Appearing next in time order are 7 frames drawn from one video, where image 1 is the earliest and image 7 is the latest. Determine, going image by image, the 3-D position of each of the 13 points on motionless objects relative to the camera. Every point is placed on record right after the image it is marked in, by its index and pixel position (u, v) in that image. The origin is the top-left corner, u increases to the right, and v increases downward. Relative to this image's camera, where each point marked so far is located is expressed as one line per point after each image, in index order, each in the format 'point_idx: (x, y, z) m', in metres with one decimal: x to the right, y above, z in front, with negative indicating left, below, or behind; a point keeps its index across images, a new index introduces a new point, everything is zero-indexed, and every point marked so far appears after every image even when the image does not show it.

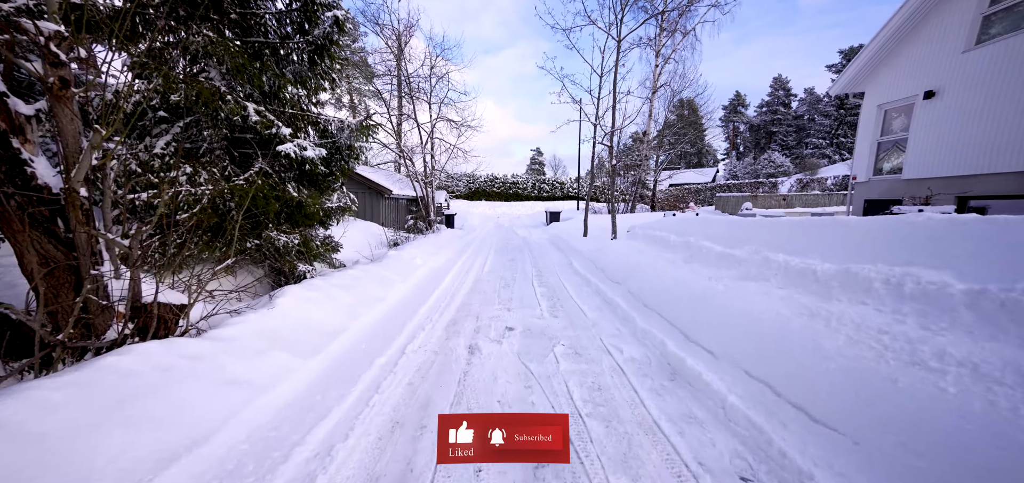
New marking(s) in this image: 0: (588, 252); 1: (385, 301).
0: (+2.0, -0.3, +8.5) m
1: (-1.6, -0.8, +4.2) m
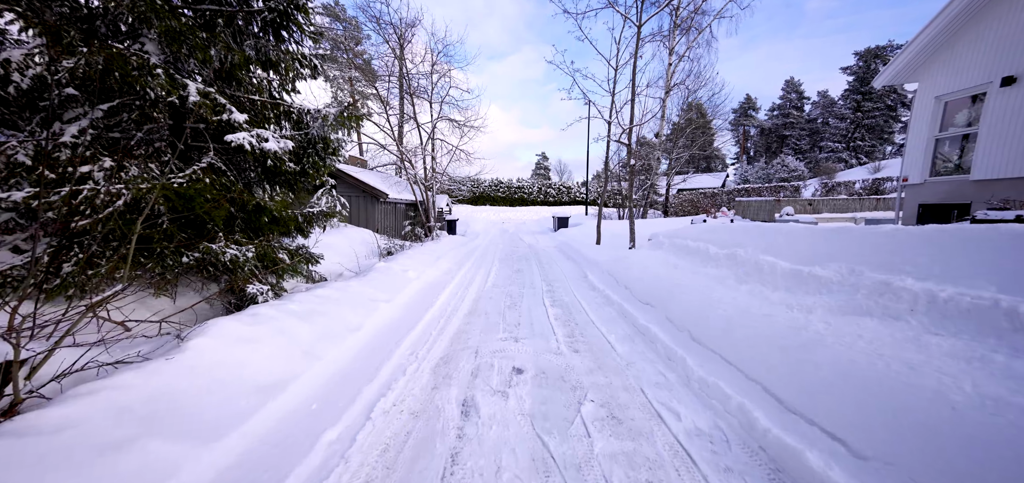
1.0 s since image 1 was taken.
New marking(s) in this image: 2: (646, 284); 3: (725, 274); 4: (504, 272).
0: (+2.1, -0.5, +7.6) m
1: (-1.5, -0.9, +3.3) m
2: (+2.0, -0.7, +5.0) m
3: (+2.7, -0.4, +4.2) m
4: (-0.2, -0.8, +8.2) m
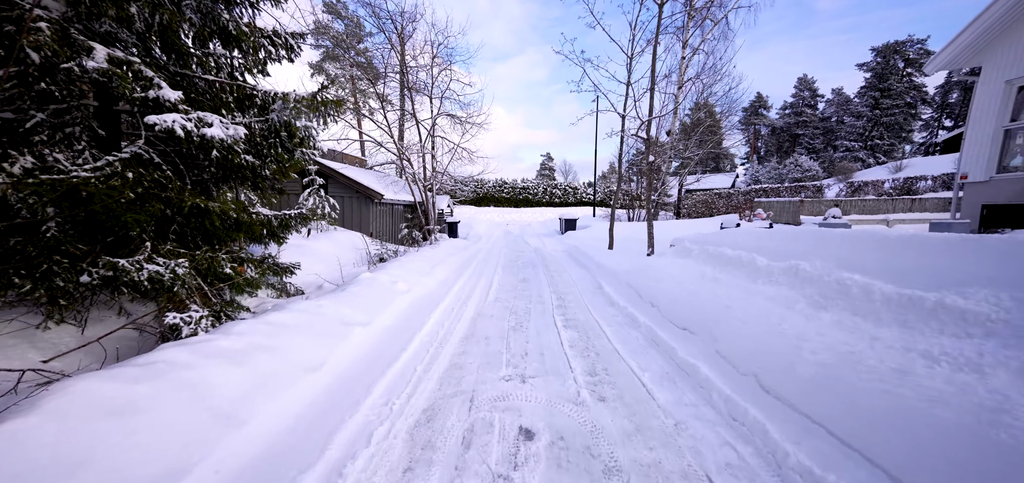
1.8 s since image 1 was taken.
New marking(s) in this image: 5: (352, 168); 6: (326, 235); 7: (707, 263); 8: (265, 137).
0: (+2.2, -0.7, +6.8) m
1: (-1.5, -1.0, +2.5) m
2: (+2.1, -0.8, +4.1) m
3: (+2.8, -0.5, +3.4) m
4: (-0.1, -1.0, +7.4) m
5: (-5.7, +2.6, +11.7) m
6: (-4.3, +0.1, +7.5) m
7: (+3.0, -0.3, +5.0) m
8: (-2.8, +1.2, +3.7) m
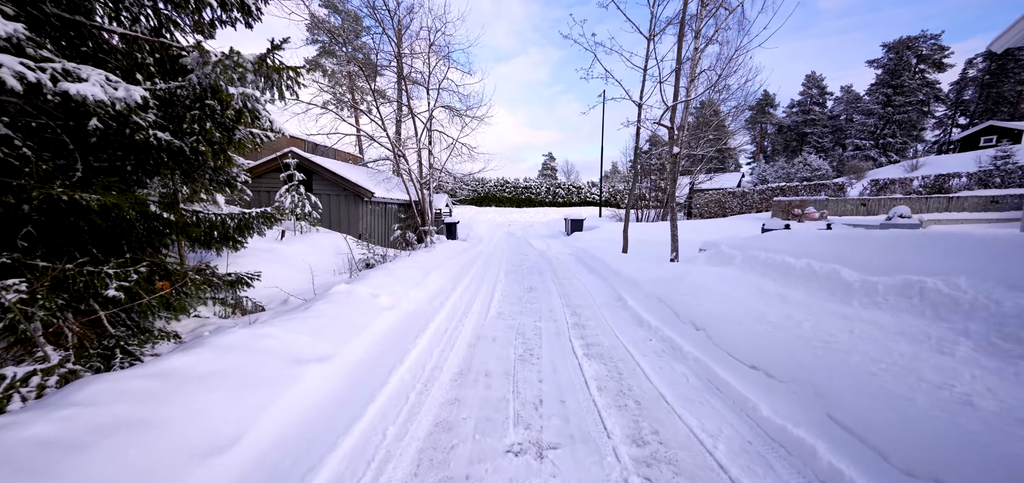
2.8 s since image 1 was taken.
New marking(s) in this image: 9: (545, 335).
0: (+2.3, -0.7, +5.8) m
1: (-1.4, -1.1, +1.6) m
2: (+2.2, -0.8, +3.2) m
3: (+2.9, -0.6, +2.4) m
4: (0.0, -1.0, +6.4) m
5: (-5.6, +2.5, +10.8) m
6: (-4.2, 0.0, +6.6) m
7: (+3.1, -0.4, +4.0) m
8: (-2.7, +1.1, +2.8) m
9: (+0.4, -1.1, +4.1) m
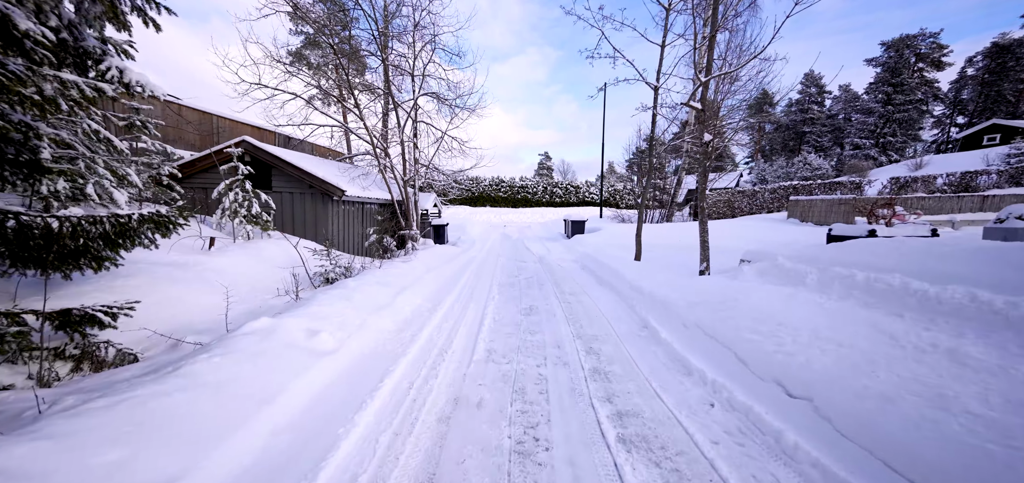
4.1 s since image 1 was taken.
0: (+2.2, -0.9, +4.5) m
1: (-1.4, -1.2, +0.3) m
2: (+2.2, -1.0, +1.9) m
3: (+2.8, -0.7, +1.1) m
4: (-0.1, -1.2, +5.1) m
5: (-5.8, +2.4, +9.4) m
6: (-4.3, -0.1, +5.2) m
7: (+3.0, -0.5, +2.8) m
8: (-2.7, +1.0, +1.4) m
9: (+0.4, -1.3, +2.8) m
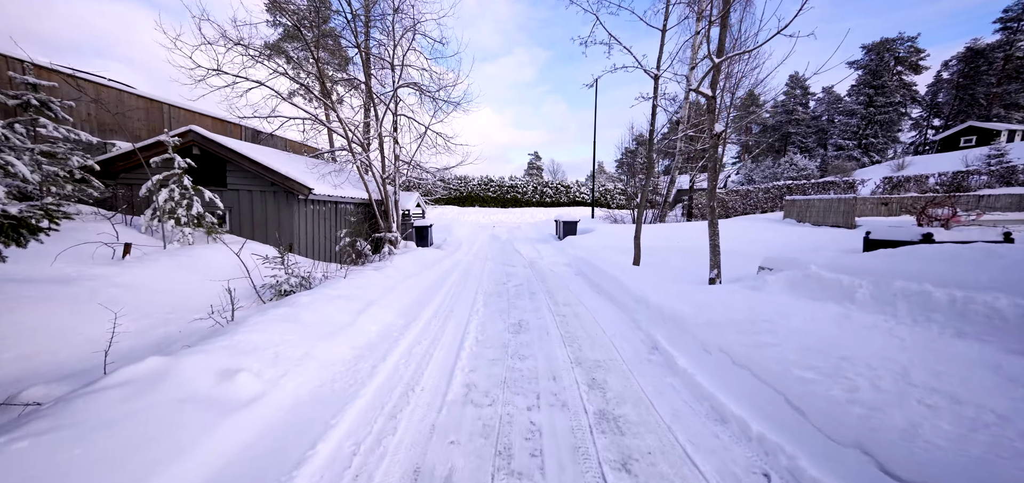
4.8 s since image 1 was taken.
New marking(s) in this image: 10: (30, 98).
0: (+2.0, -0.9, +3.8) m
1: (-1.5, -1.3, -0.6) m
2: (+2.1, -1.0, +1.2) m
3: (+2.8, -0.8, +0.5) m
4: (-0.3, -1.2, +4.3) m
5: (-6.1, +2.3, +8.4) m
6: (-4.5, -0.2, +4.3) m
7: (+2.9, -0.6, +2.1) m
8: (-2.8, +0.9, +0.6) m
9: (+0.2, -1.3, +2.0) m
10: (-5.7, +1.7, +3.9) m
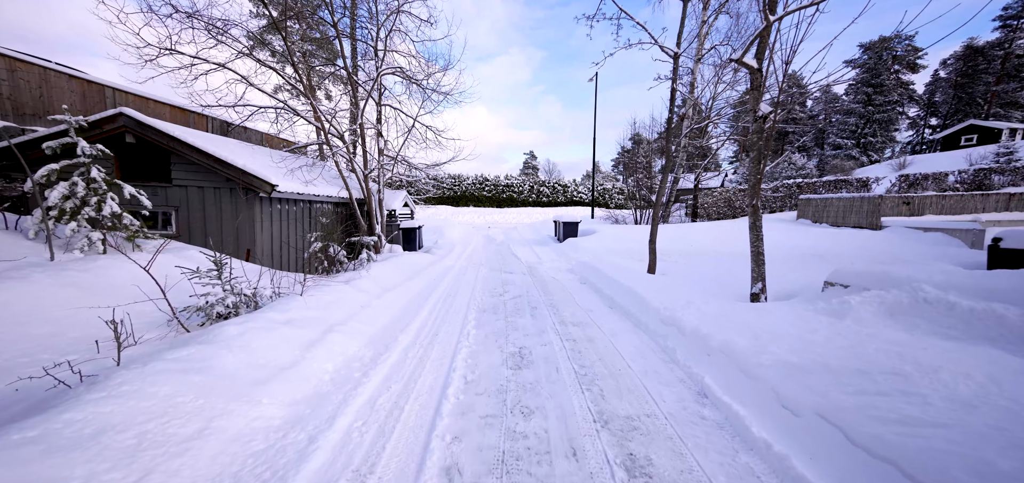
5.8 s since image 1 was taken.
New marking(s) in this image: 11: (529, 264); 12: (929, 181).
0: (+2.1, -1.0, +2.8) m
1: (-1.4, -1.4, -1.6) m
2: (+2.1, -1.1, +0.2) m
3: (+2.8, -0.9, -0.6) m
4: (-0.3, -1.3, +3.3) m
5: (-6.2, +2.2, +7.3) m
6: (-4.5, -0.3, +3.2) m
7: (+2.9, -0.7, +1.1) m
8: (-2.8, +0.8, -0.5) m
9: (+0.3, -1.4, +1.0) m
10: (-5.7, +1.6, +2.8) m
11: (+0.4, -0.6, +9.8) m
12: (+18.1, +2.6, +14.4) m
